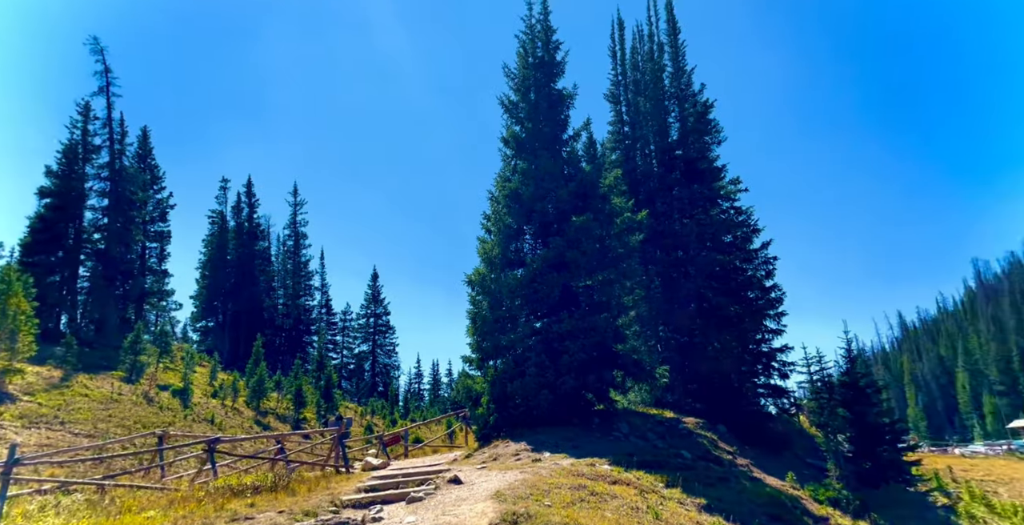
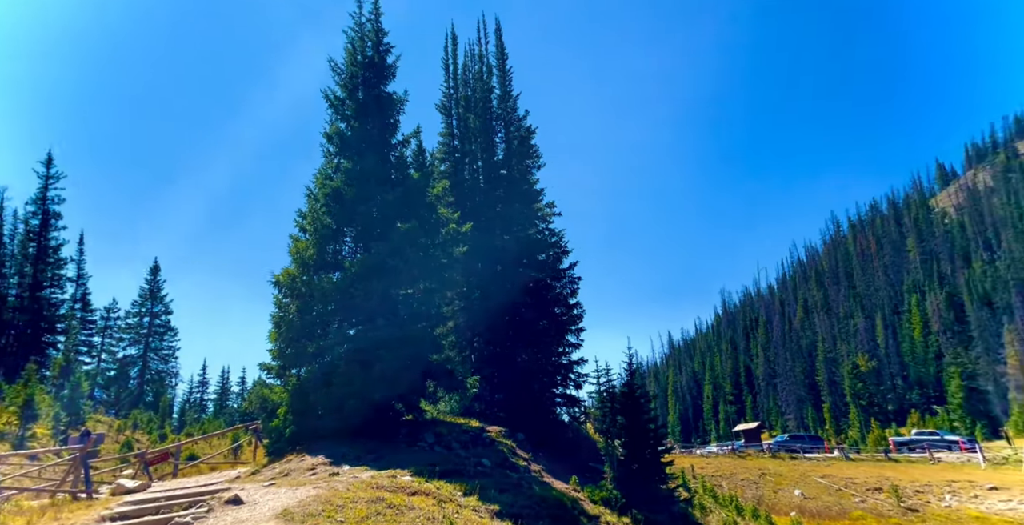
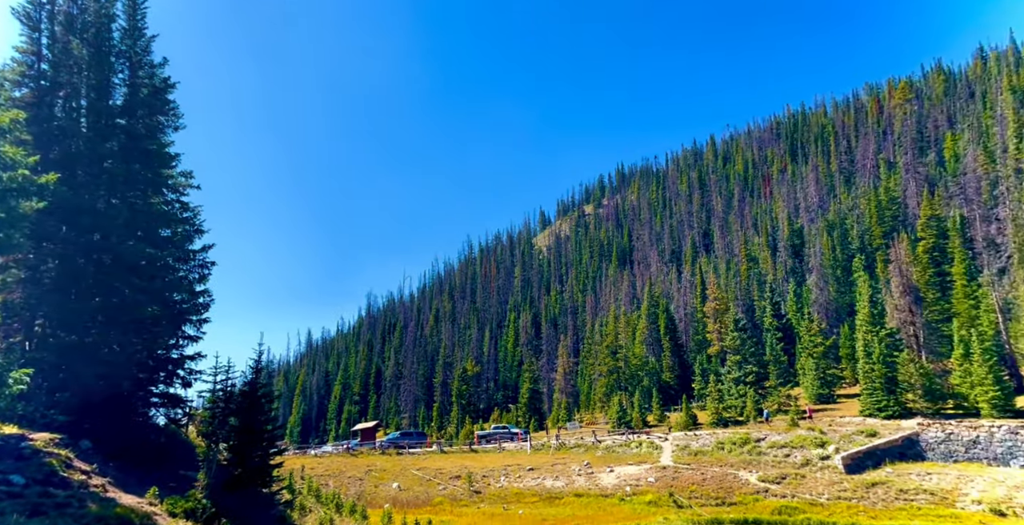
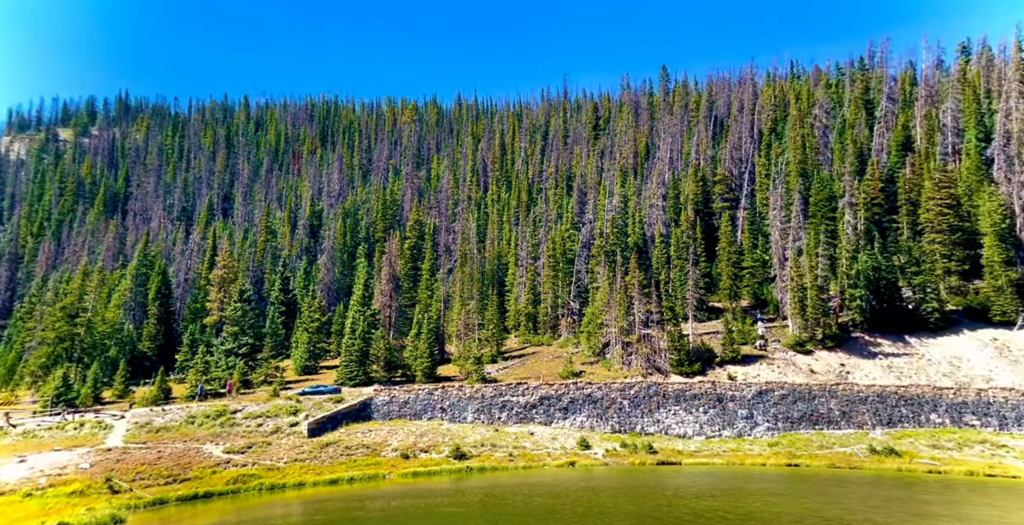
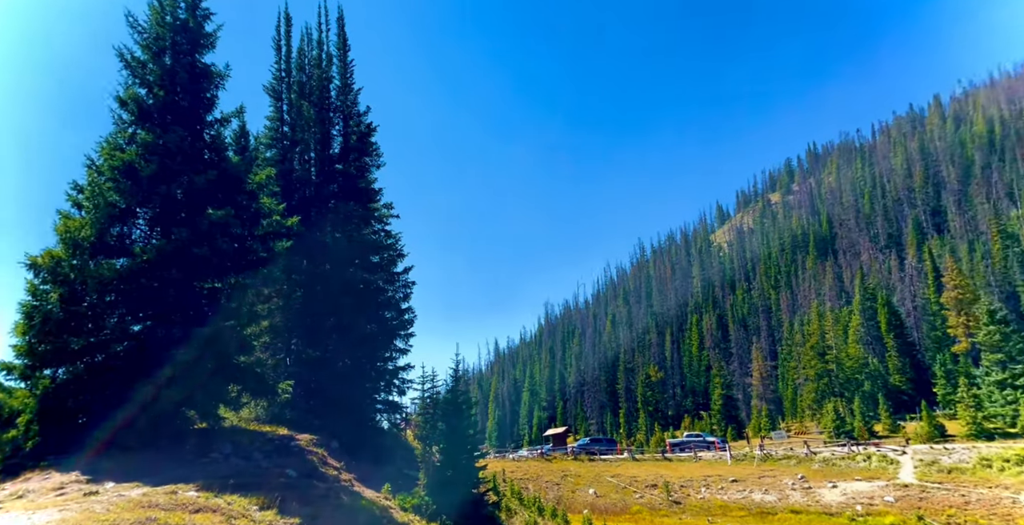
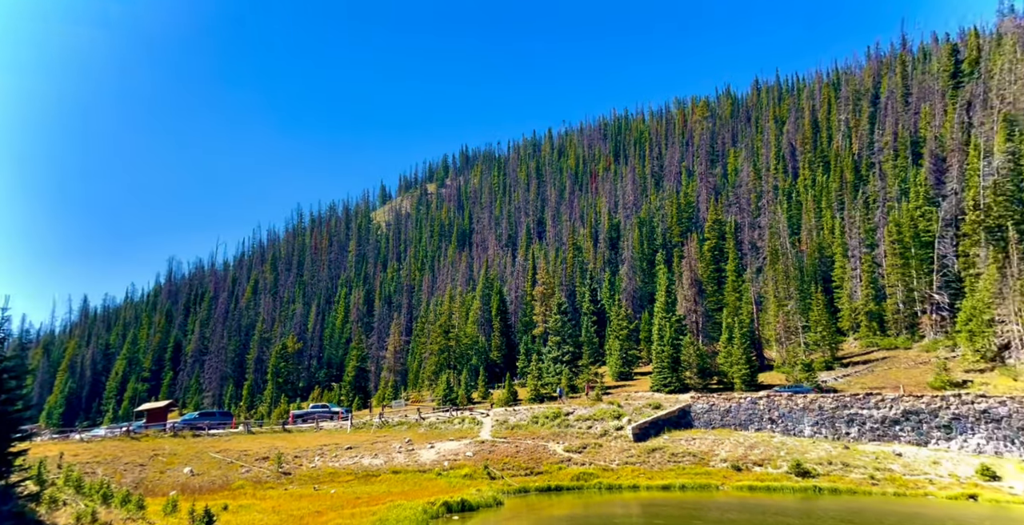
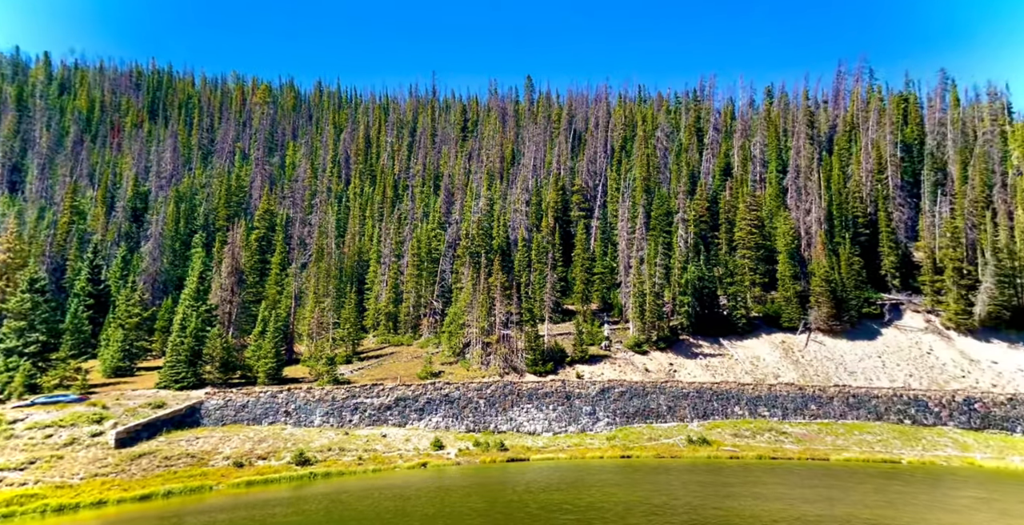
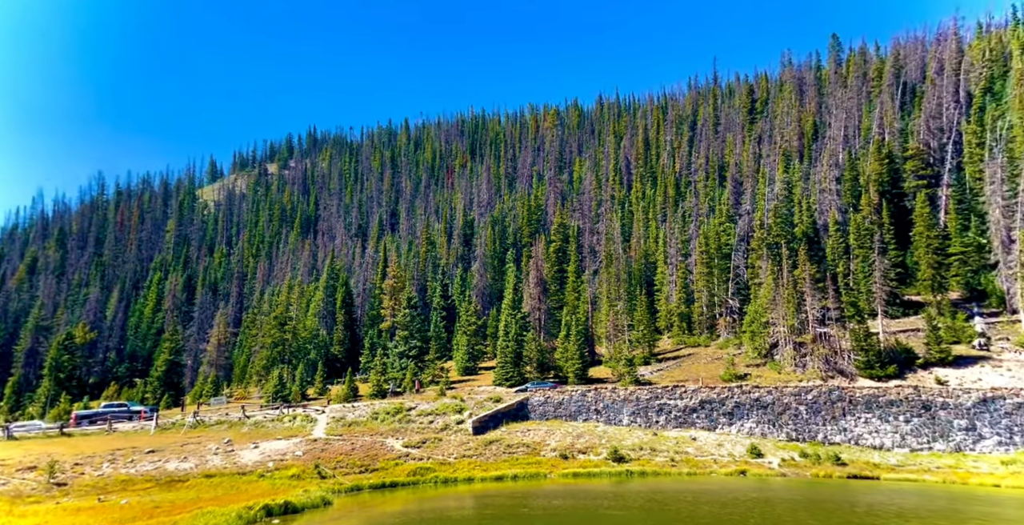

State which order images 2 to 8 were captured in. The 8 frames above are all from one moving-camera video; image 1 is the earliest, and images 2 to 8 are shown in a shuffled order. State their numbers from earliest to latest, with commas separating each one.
2, 5, 3, 6, 8, 4, 7
